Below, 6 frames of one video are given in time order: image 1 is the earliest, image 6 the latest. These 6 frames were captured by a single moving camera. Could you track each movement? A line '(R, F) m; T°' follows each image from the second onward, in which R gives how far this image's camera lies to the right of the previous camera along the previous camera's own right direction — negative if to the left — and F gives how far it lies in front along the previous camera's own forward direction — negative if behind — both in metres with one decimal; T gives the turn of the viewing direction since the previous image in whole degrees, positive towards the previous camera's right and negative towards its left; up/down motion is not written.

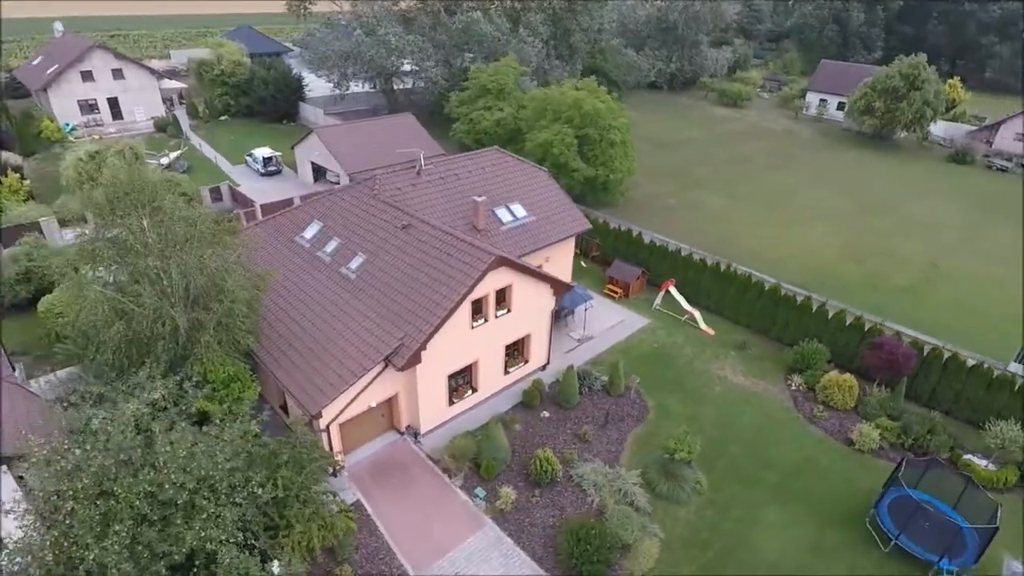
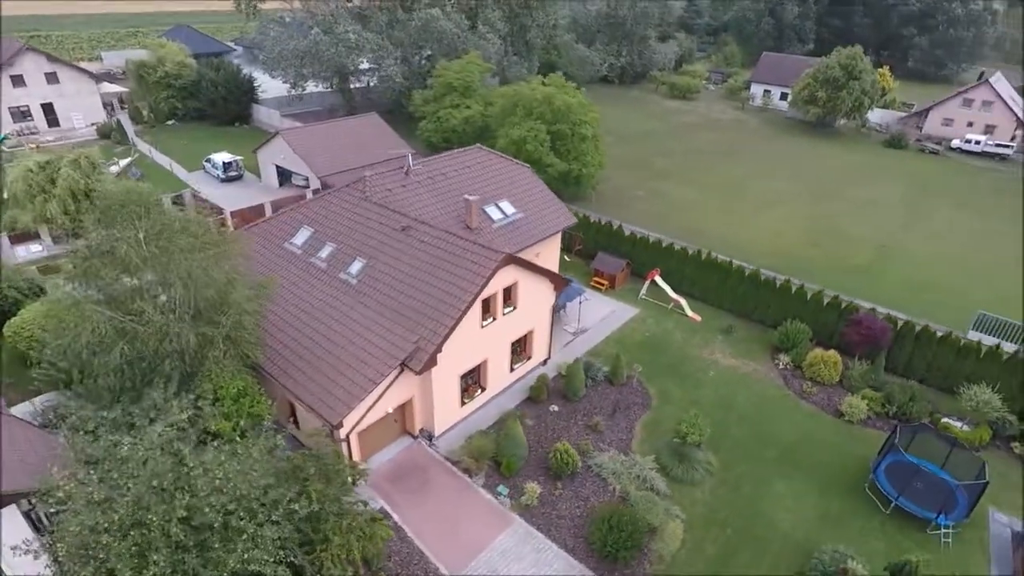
(-1.8, 0.0) m; +5°
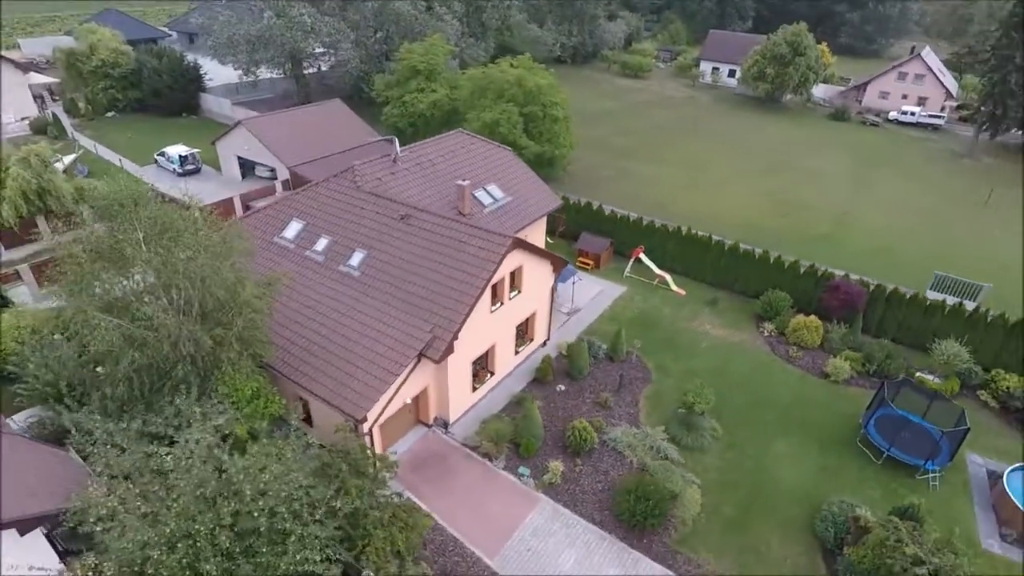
(-1.8, 0.0) m; +5°
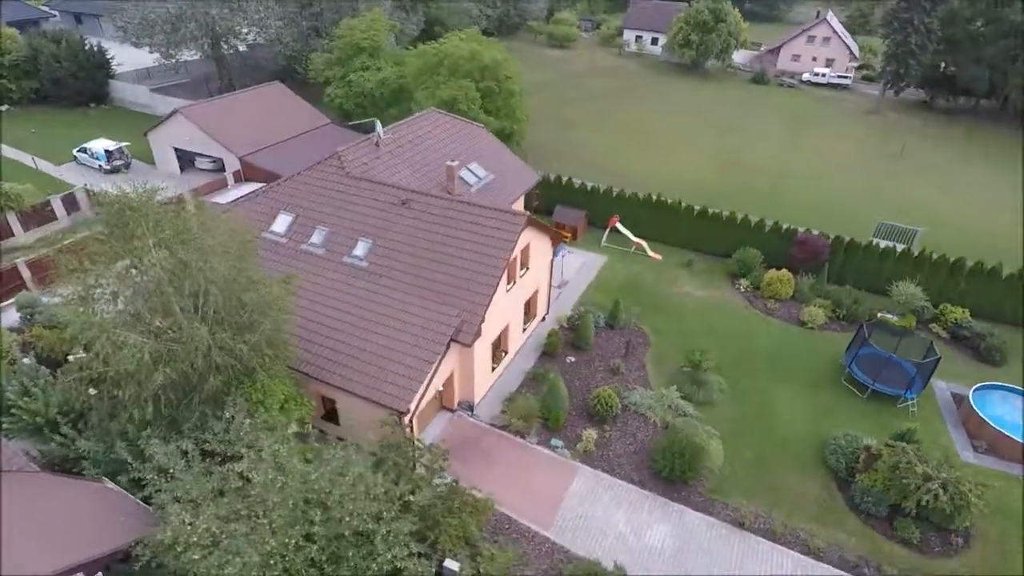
(-2.9, +0.1) m; +8°
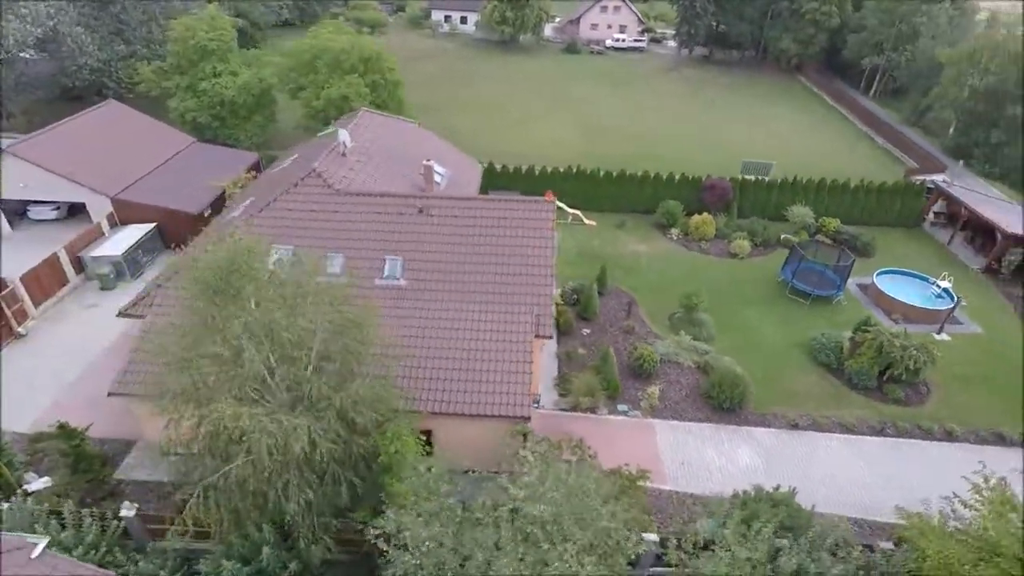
(-7.1, +1.1) m; +19°
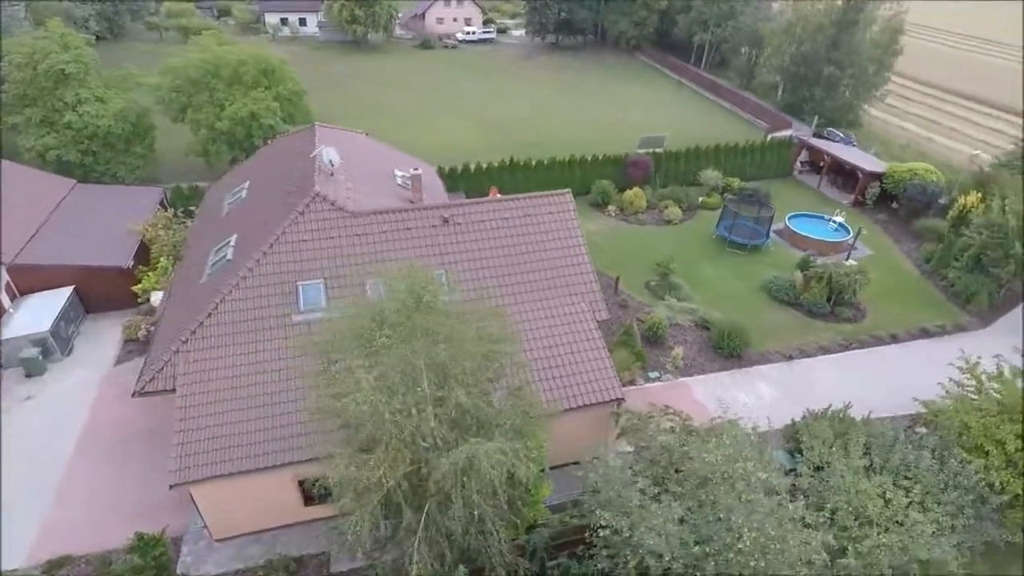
(-5.8, +0.6) m; +15°
